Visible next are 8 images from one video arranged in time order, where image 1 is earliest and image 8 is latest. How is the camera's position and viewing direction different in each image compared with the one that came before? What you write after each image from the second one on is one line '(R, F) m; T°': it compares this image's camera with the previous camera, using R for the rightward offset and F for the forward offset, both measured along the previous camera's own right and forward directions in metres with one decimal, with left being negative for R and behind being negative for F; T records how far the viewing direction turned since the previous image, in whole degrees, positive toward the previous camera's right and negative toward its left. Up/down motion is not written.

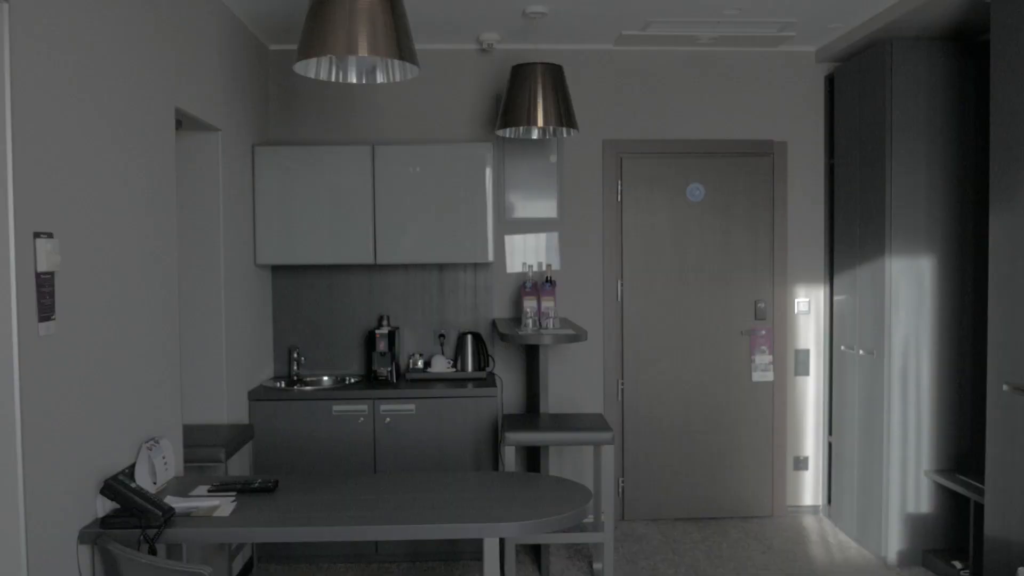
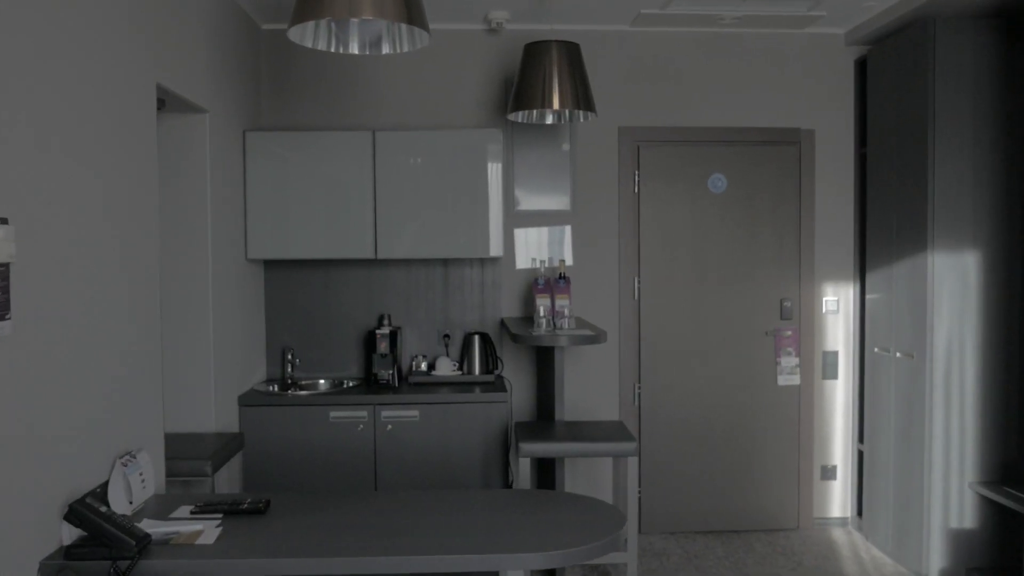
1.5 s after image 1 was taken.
(-0.1, +0.3) m; 0°
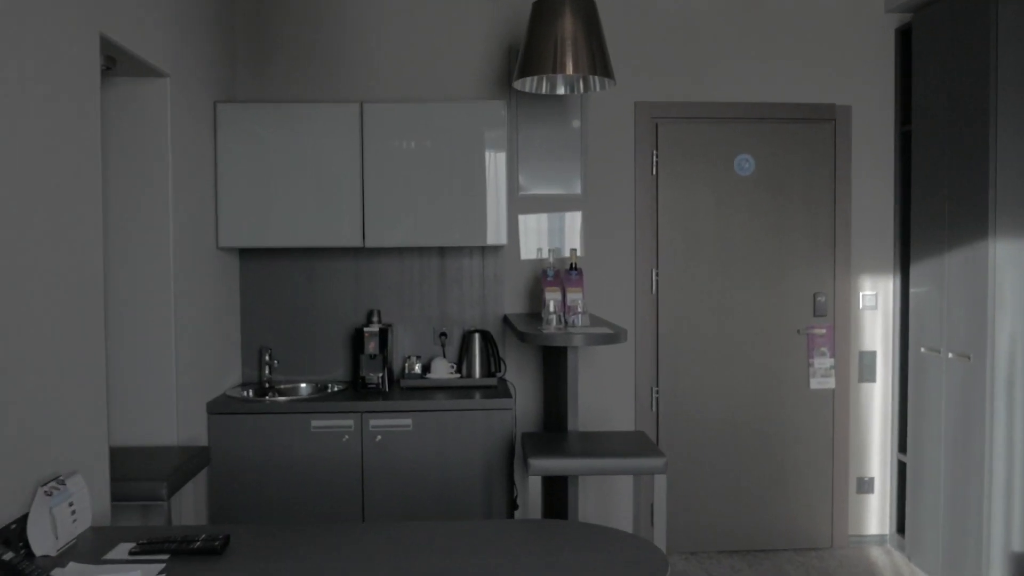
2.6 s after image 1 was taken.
(0.0, +0.4) m; 0°
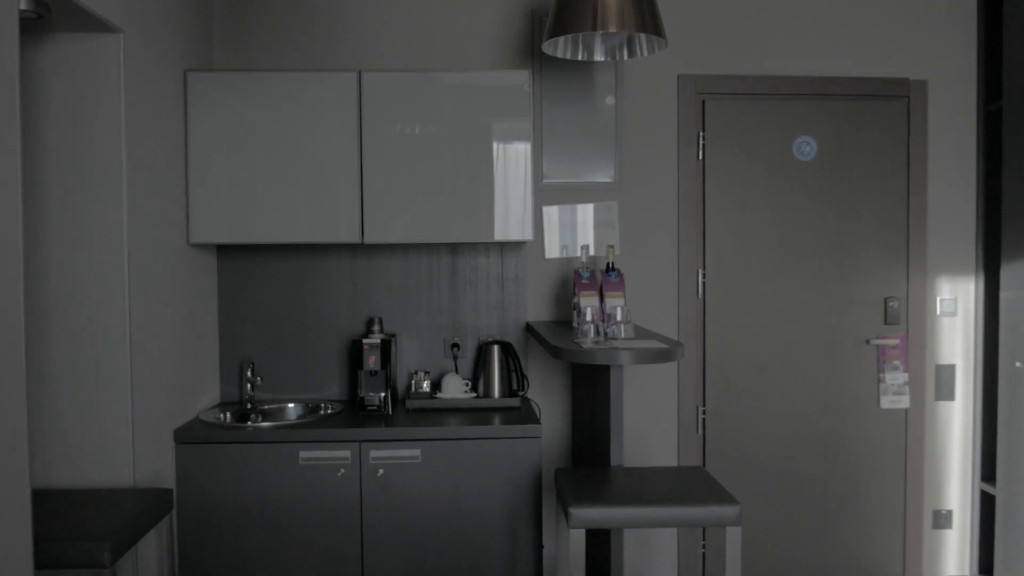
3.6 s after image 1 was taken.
(-0.1, +0.5) m; 0°
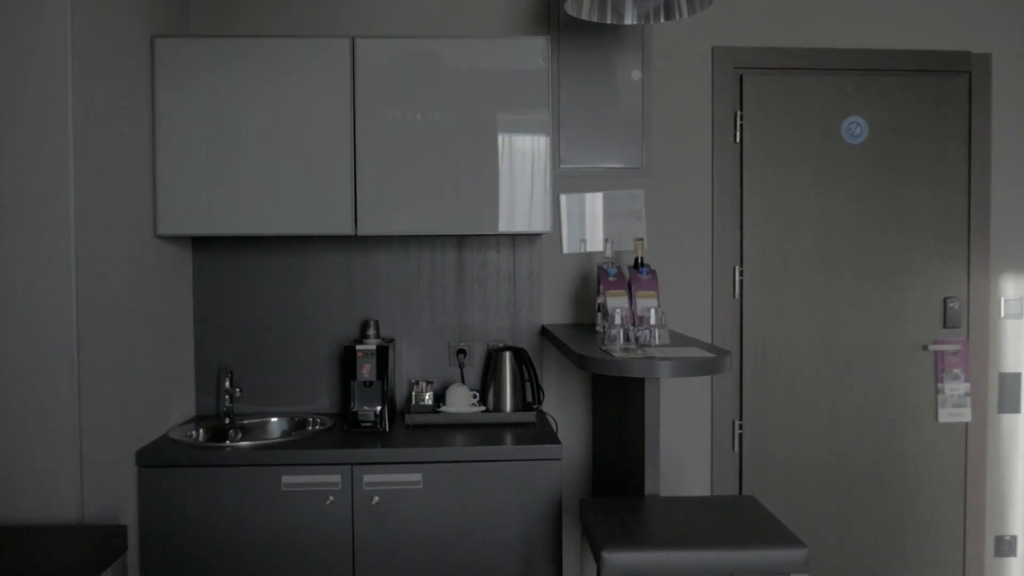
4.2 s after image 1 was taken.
(0.0, +0.3) m; 0°
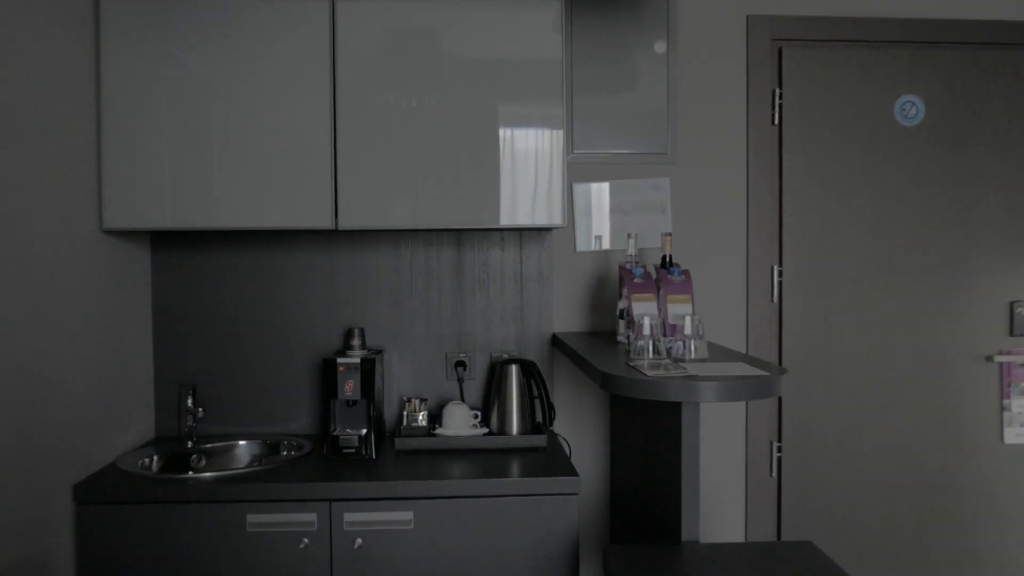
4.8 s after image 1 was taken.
(0.0, +0.3) m; 0°
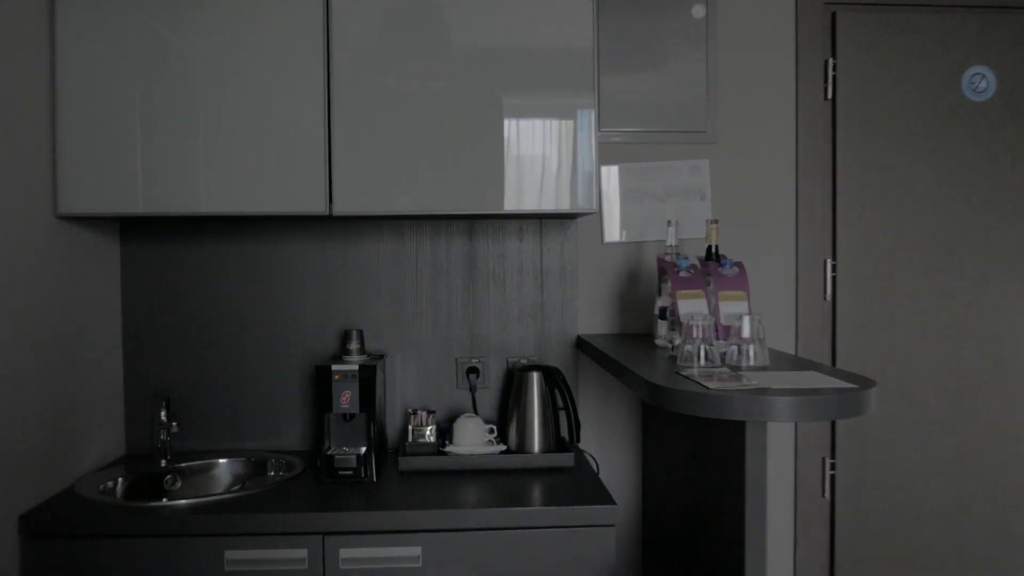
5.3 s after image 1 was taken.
(0.0, +0.3) m; 0°
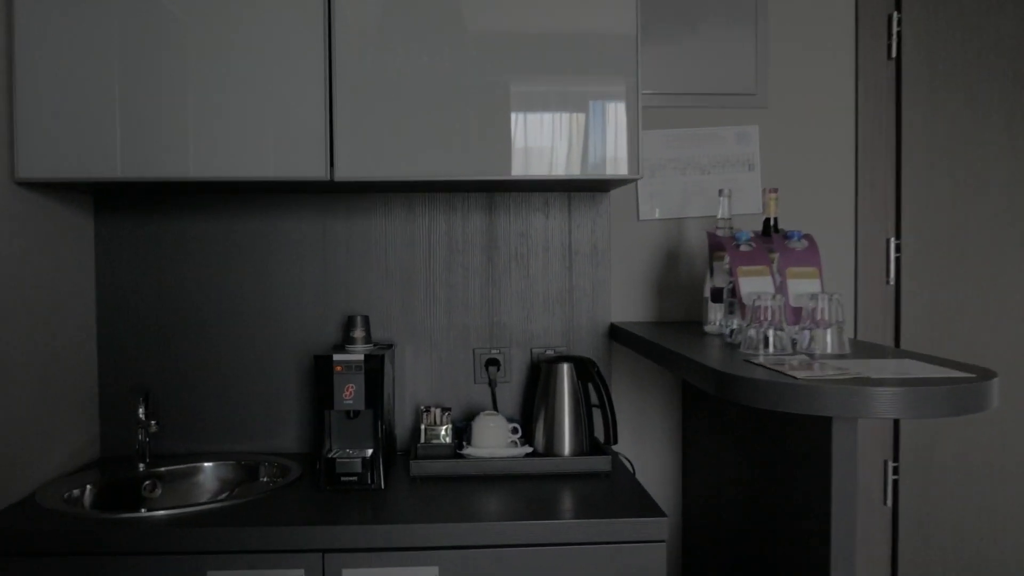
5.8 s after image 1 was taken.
(0.0, +0.2) m; 0°
